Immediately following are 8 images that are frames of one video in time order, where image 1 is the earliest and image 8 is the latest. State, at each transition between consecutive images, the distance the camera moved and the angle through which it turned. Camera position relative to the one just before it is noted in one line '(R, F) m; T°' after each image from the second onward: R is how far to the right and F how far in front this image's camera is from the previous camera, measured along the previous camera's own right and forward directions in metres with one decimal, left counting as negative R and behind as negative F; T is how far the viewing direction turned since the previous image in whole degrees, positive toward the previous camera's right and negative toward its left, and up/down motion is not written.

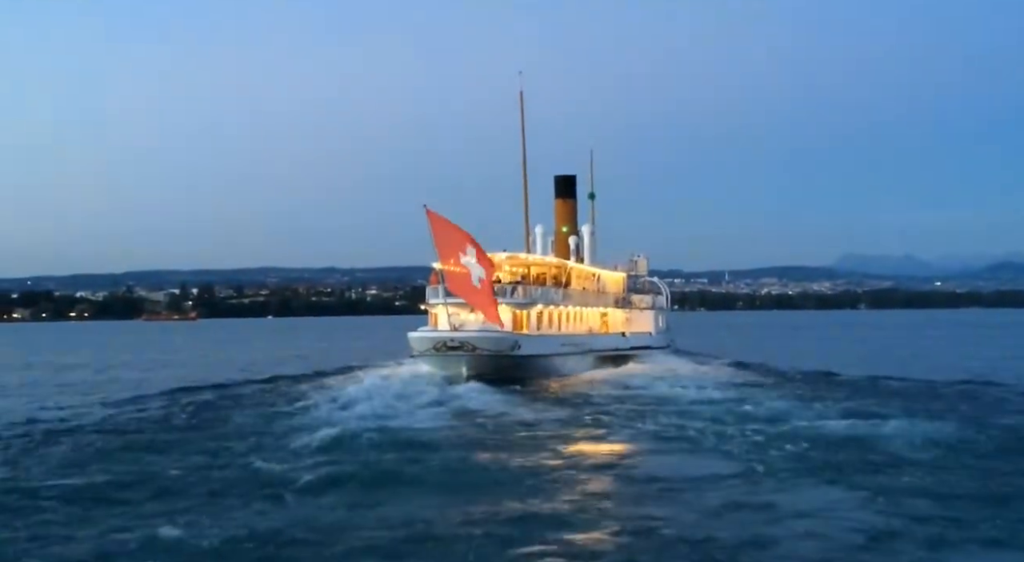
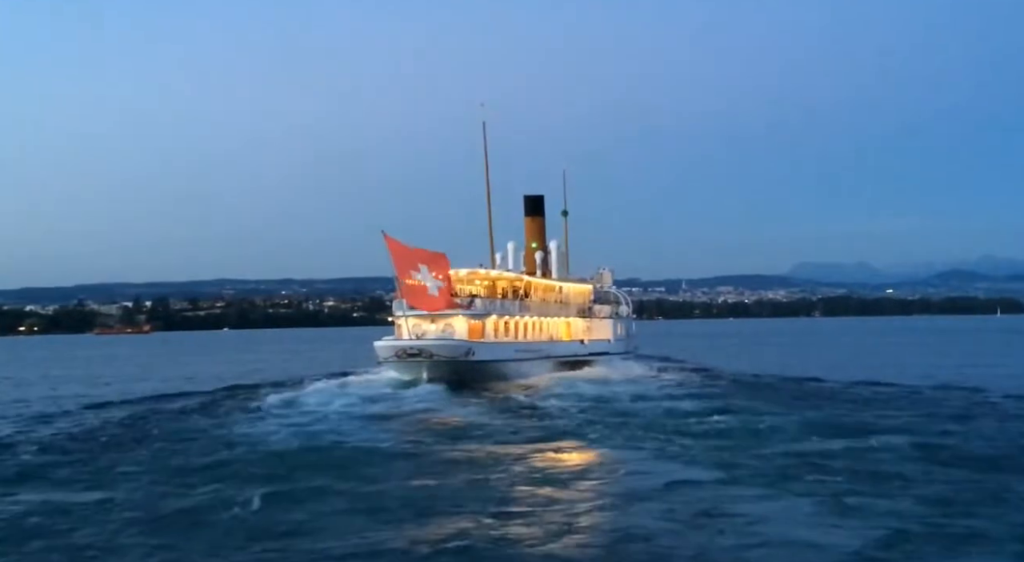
(-0.2, -0.2) m; +2°
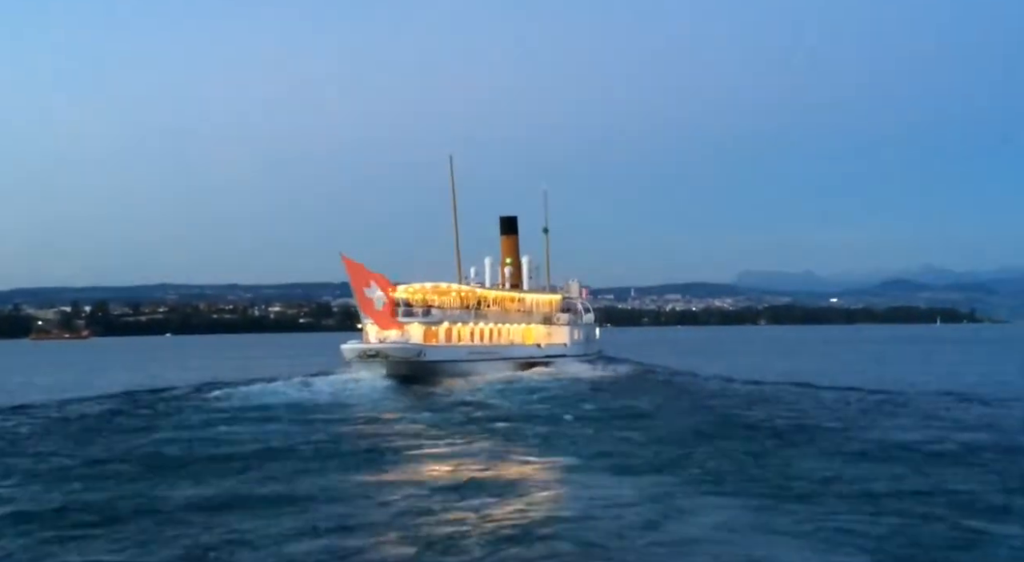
(-0.6, -0.2) m; +3°
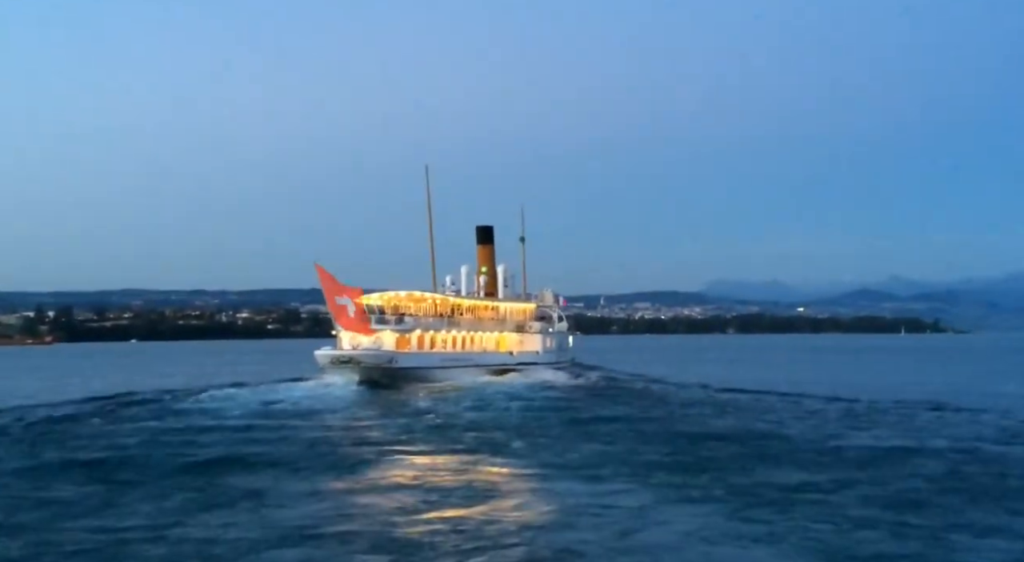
(-0.3, -0.2) m; +2°
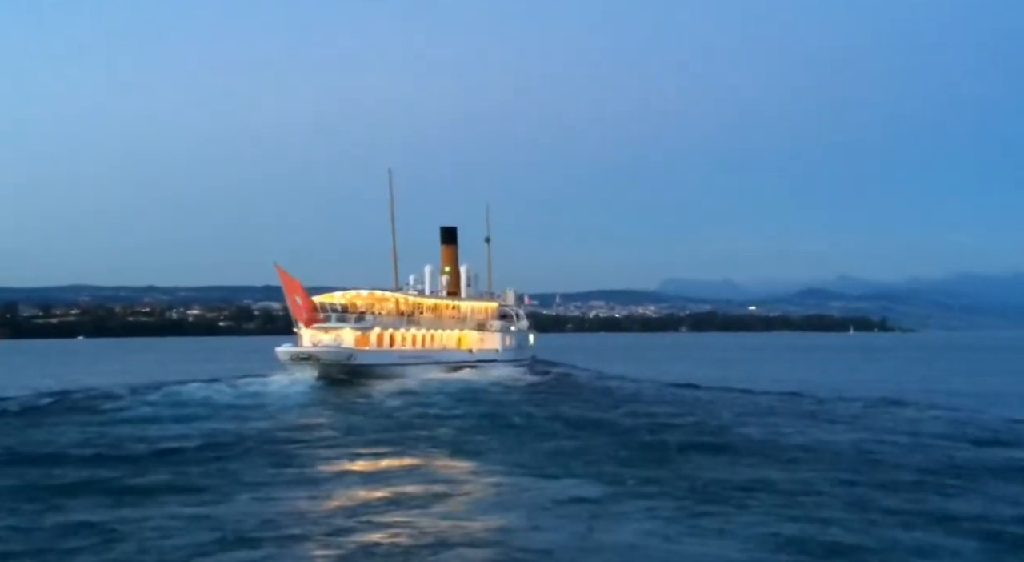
(-0.5, -0.2) m; +2°
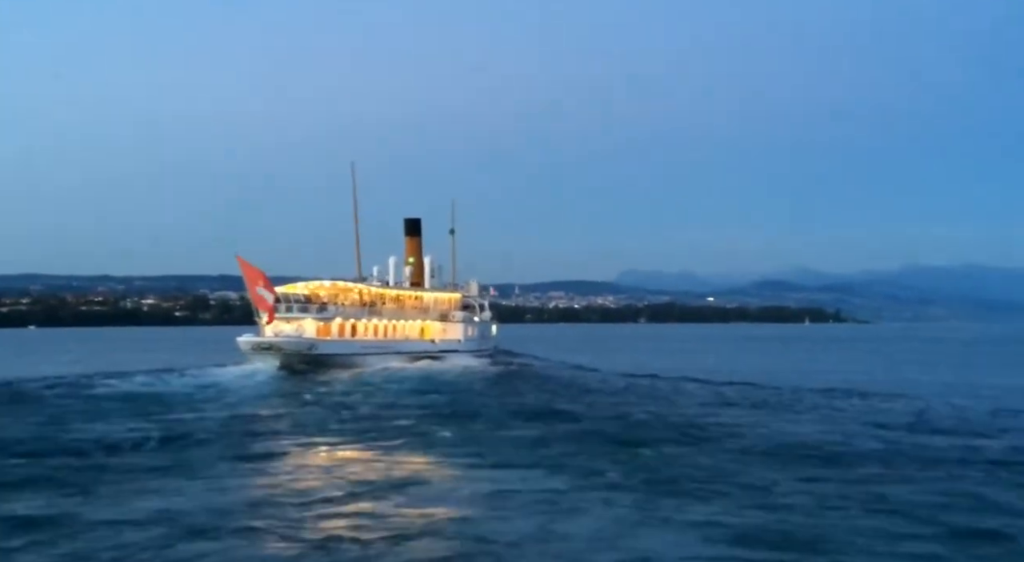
(-0.3, 0.0) m; +2°
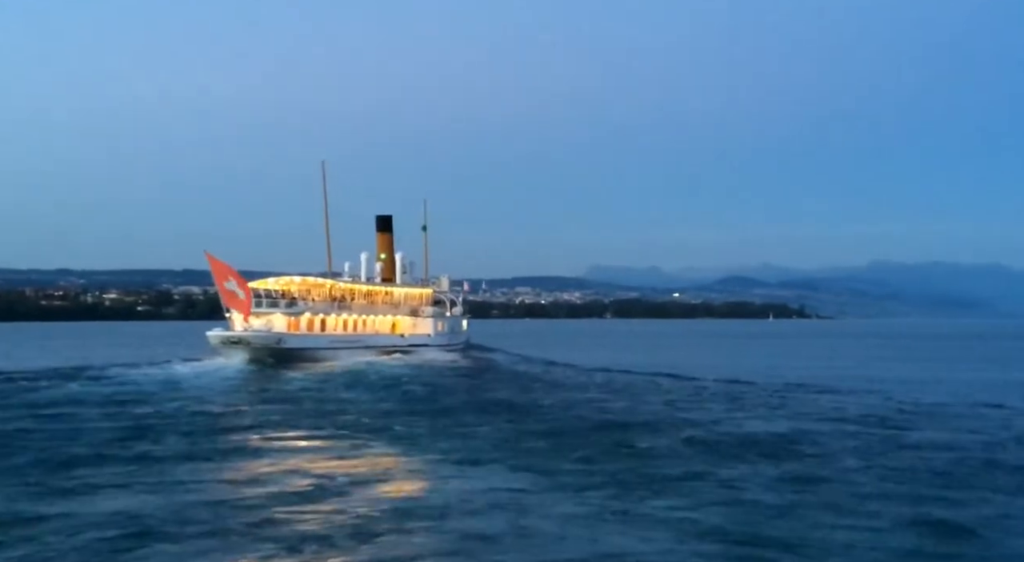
(-0.3, +0.1) m; +2°
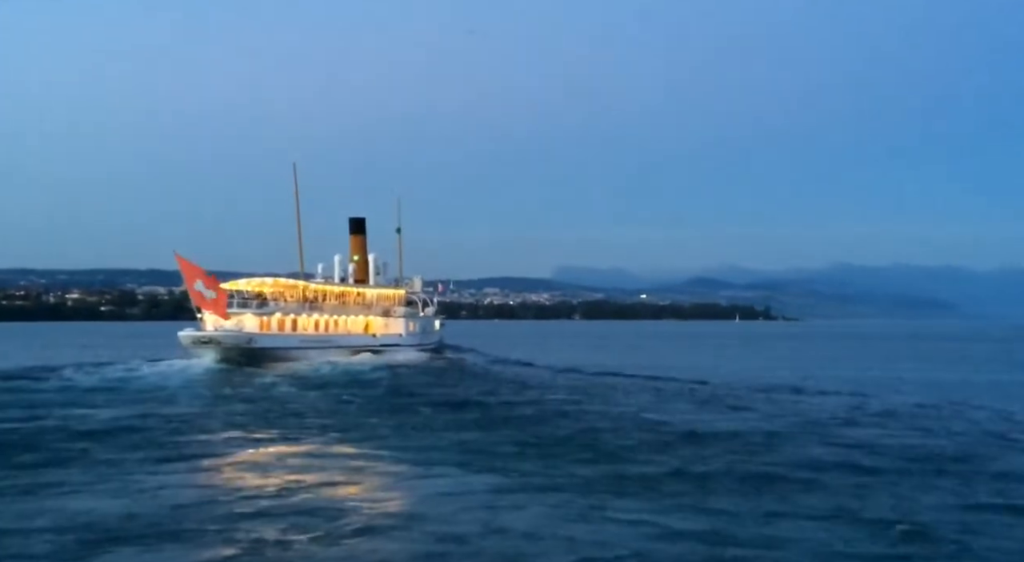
(-0.3, +0.1) m; +2°
